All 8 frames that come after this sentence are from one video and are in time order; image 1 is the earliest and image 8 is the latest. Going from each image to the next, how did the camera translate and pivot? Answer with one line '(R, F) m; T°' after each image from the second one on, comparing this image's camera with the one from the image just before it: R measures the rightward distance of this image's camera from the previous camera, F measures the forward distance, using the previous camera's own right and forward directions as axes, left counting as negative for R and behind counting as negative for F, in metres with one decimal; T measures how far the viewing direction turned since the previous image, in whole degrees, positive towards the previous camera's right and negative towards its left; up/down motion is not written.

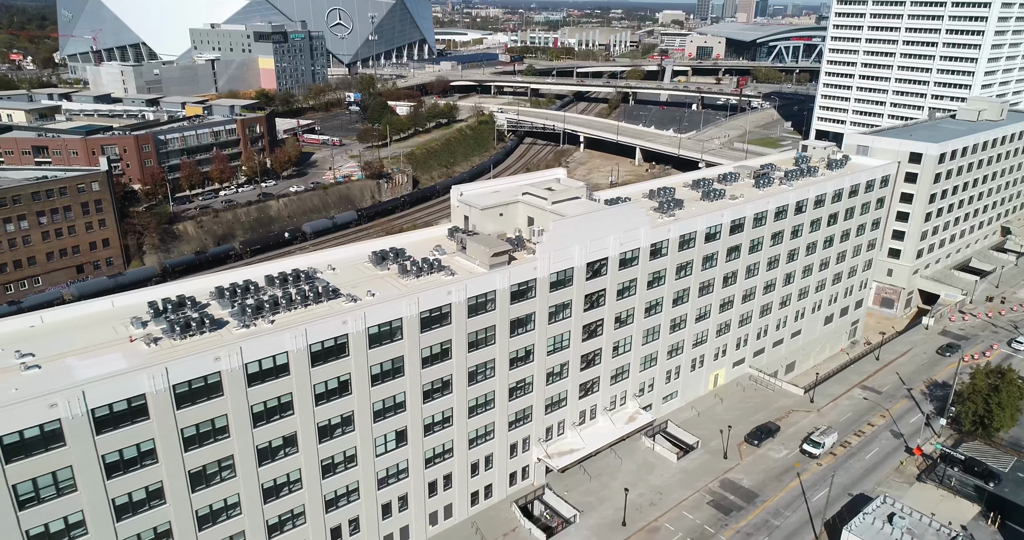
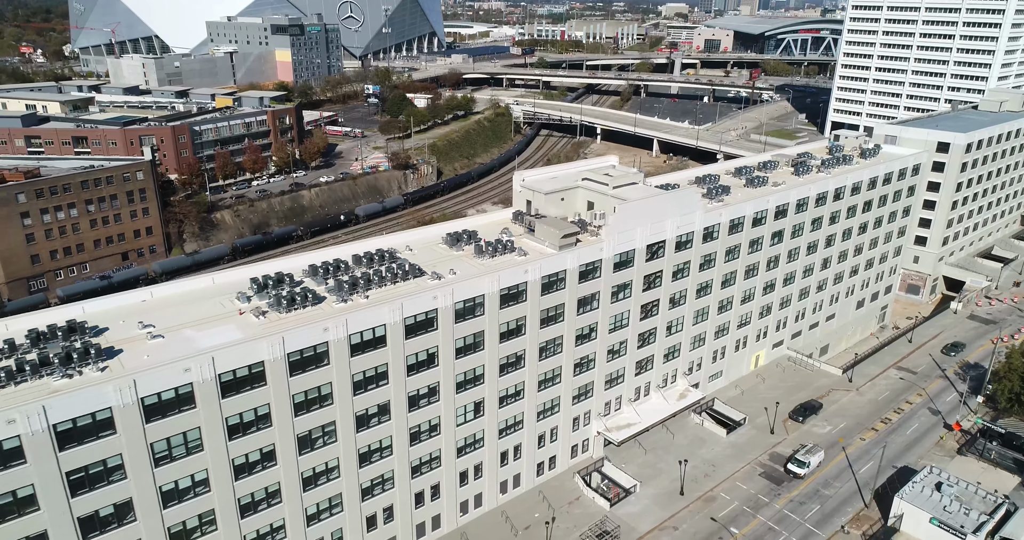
(-4.2, -2.2) m; 0°
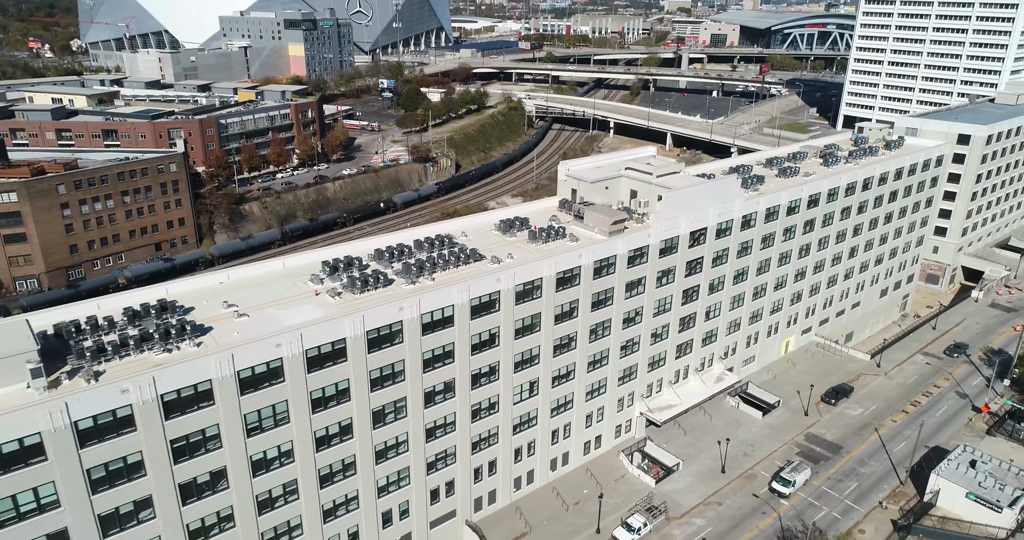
(-3.3, -1.7) m; 0°
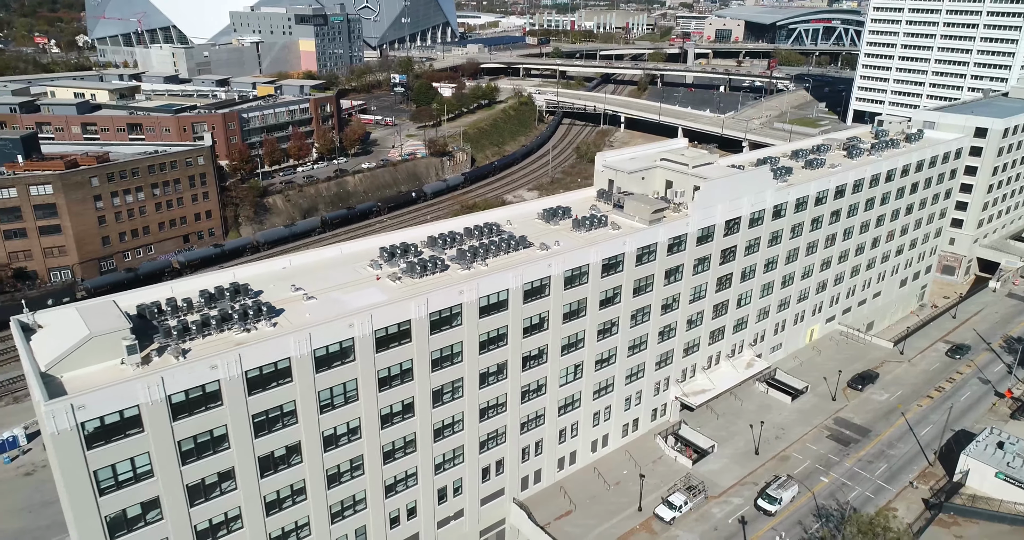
(-2.9, -1.5) m; 0°
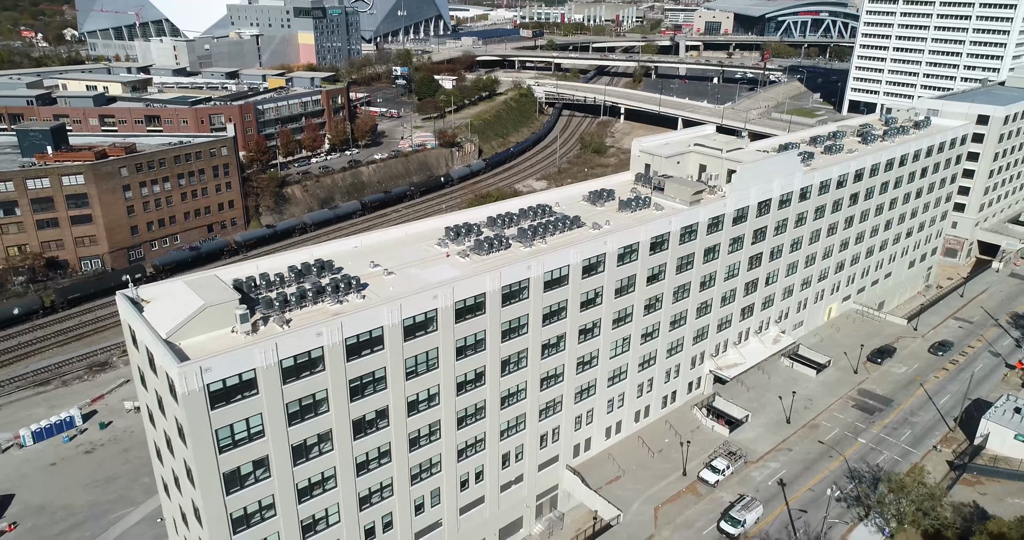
(-4.4, -2.4) m; +1°
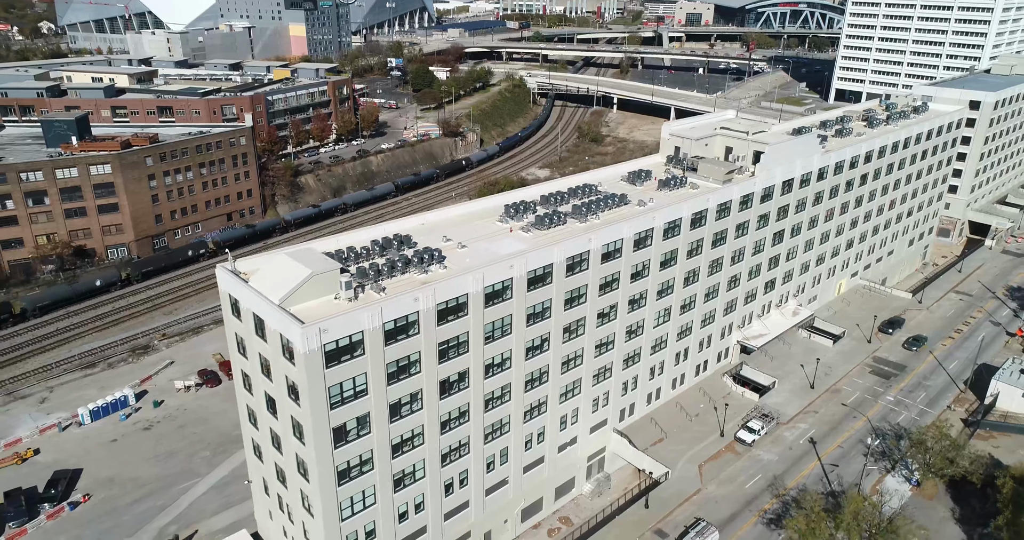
(-5.1, -2.8) m; +2°
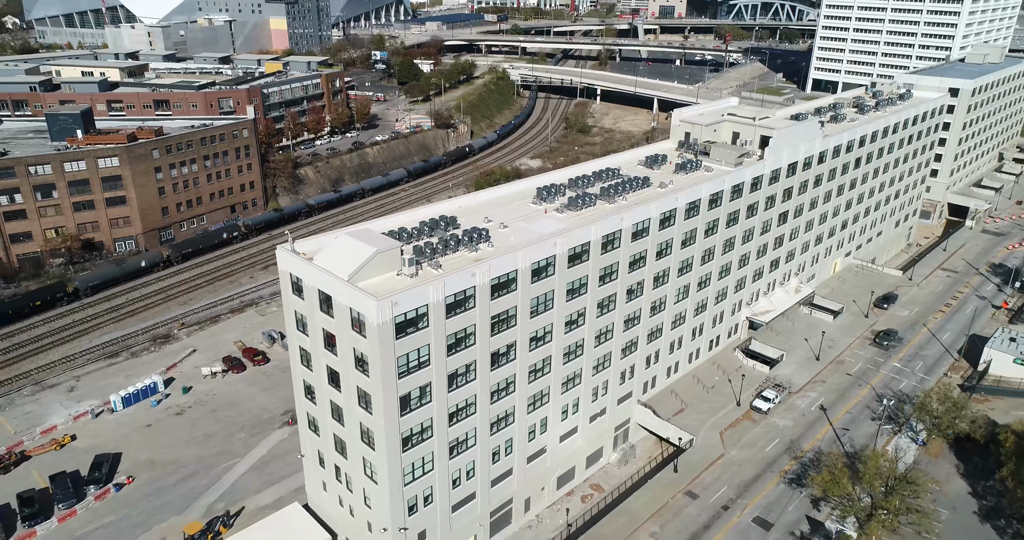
(-4.1, -2.2) m; +2°
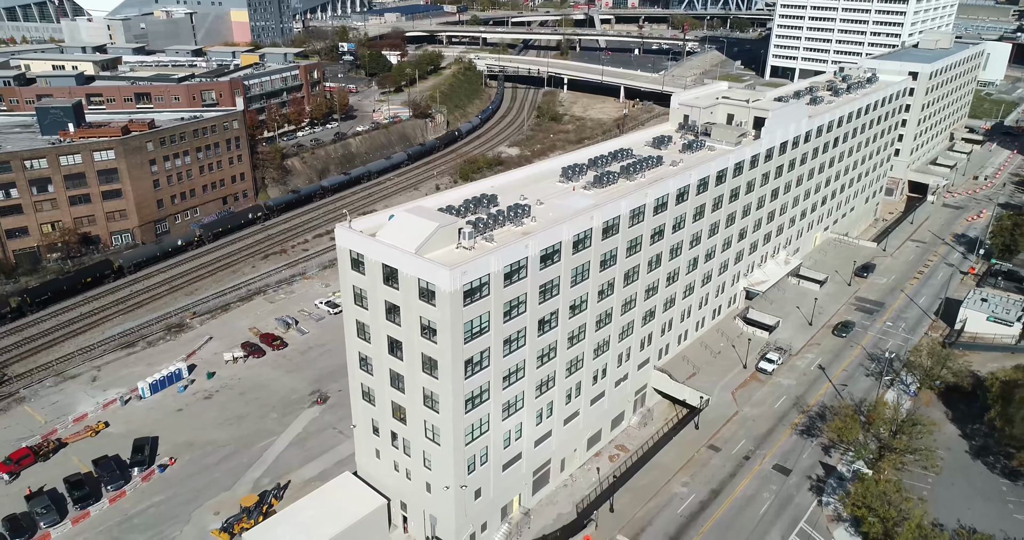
(-5.4, -2.7) m; +4°
